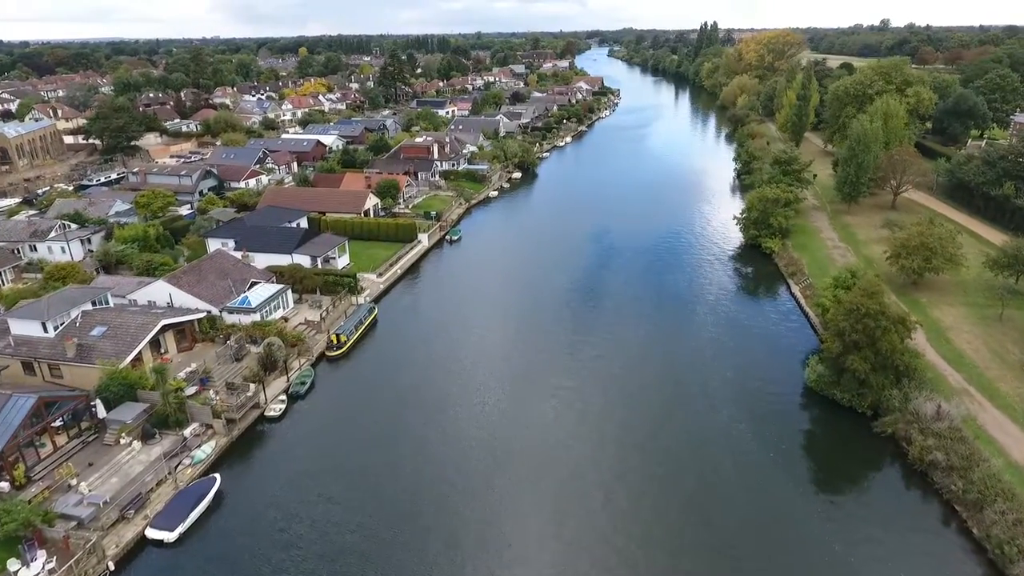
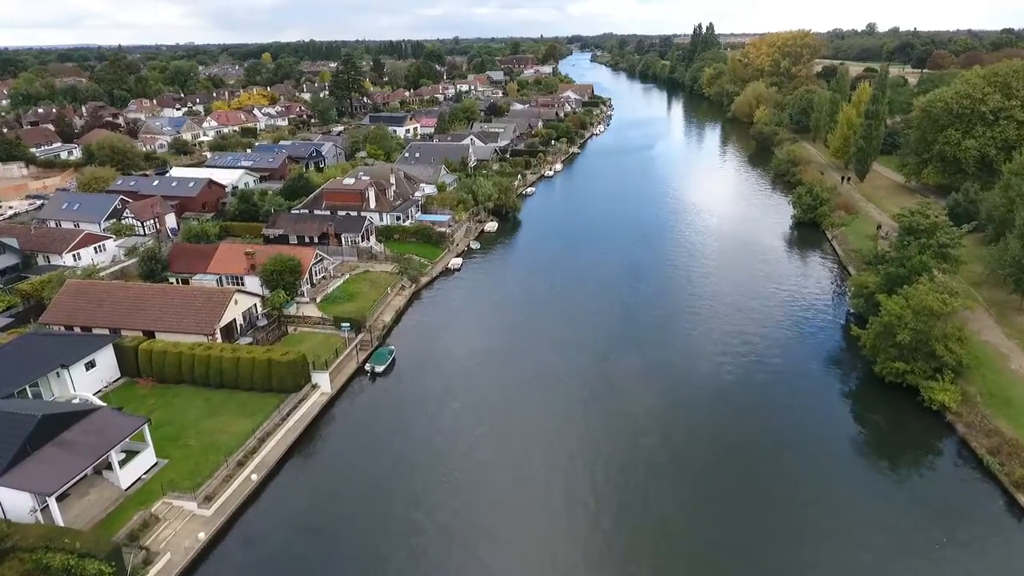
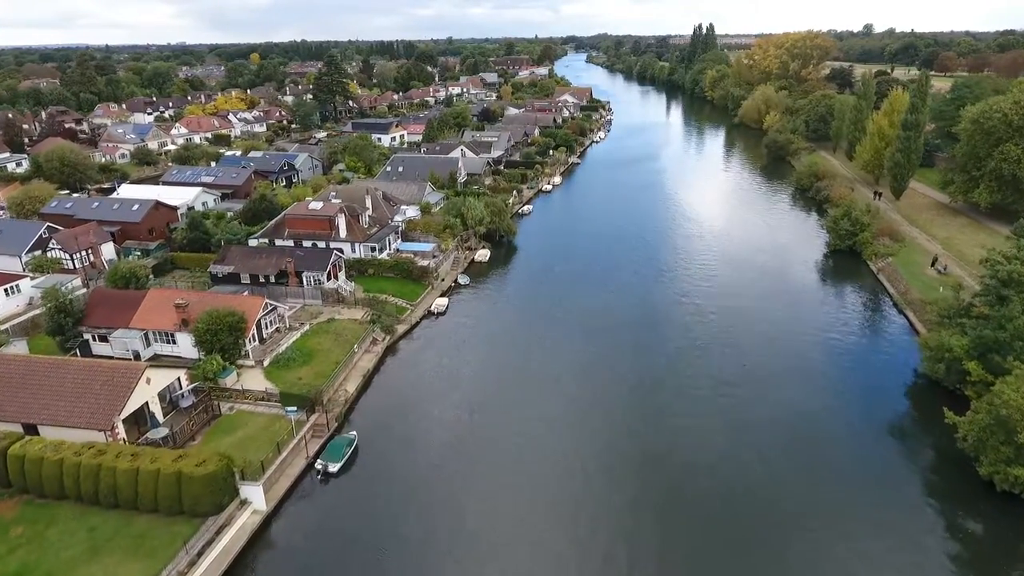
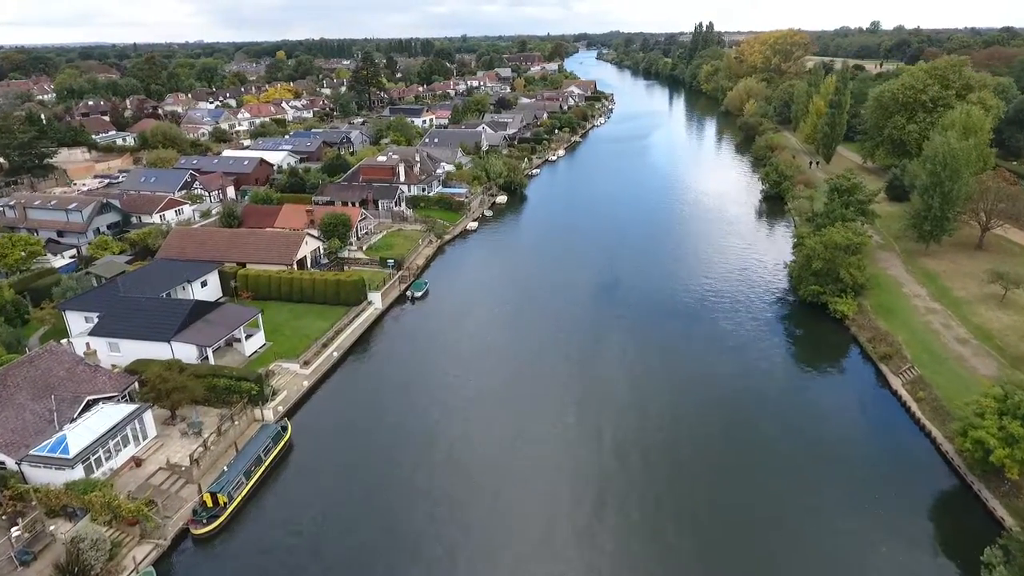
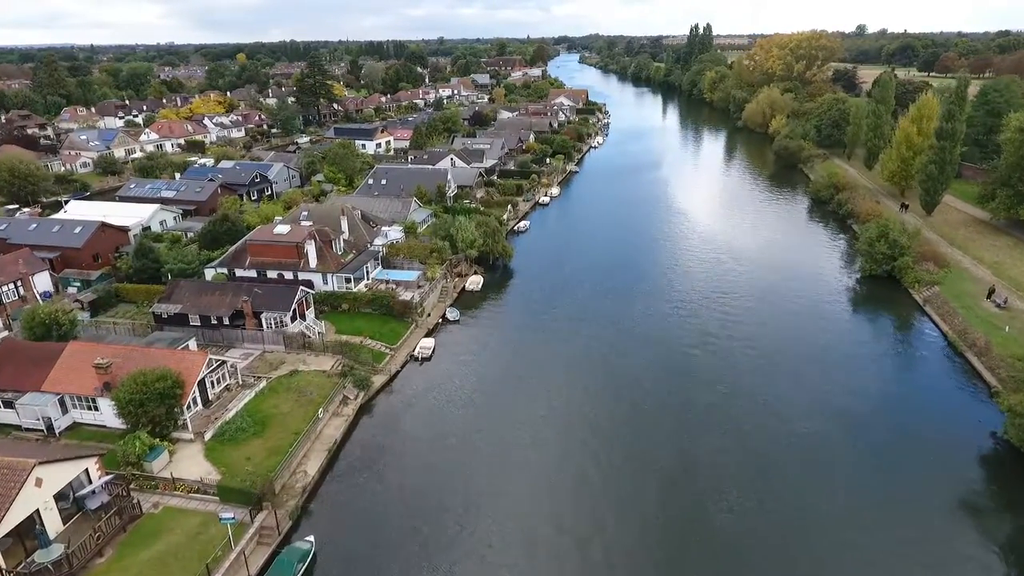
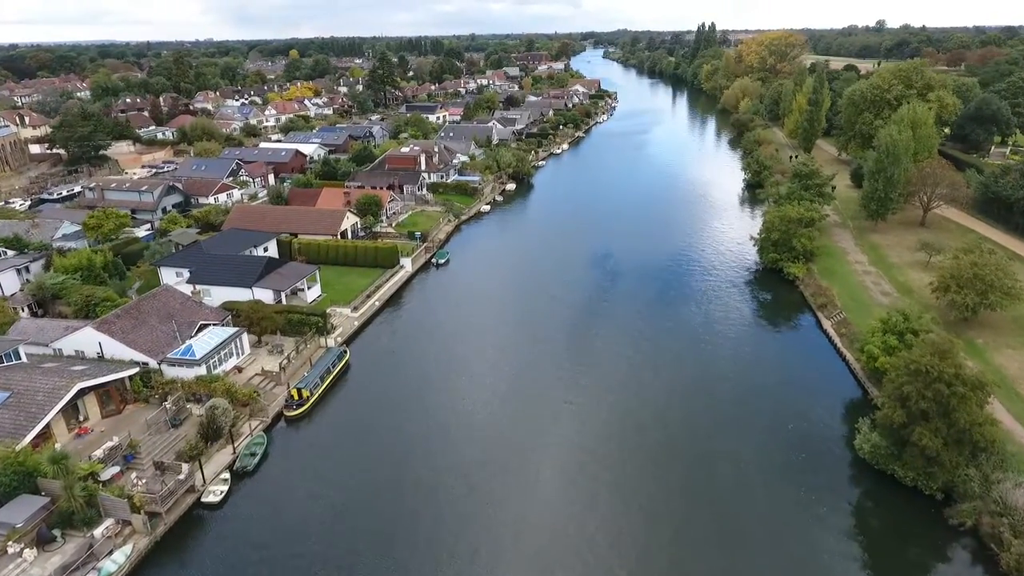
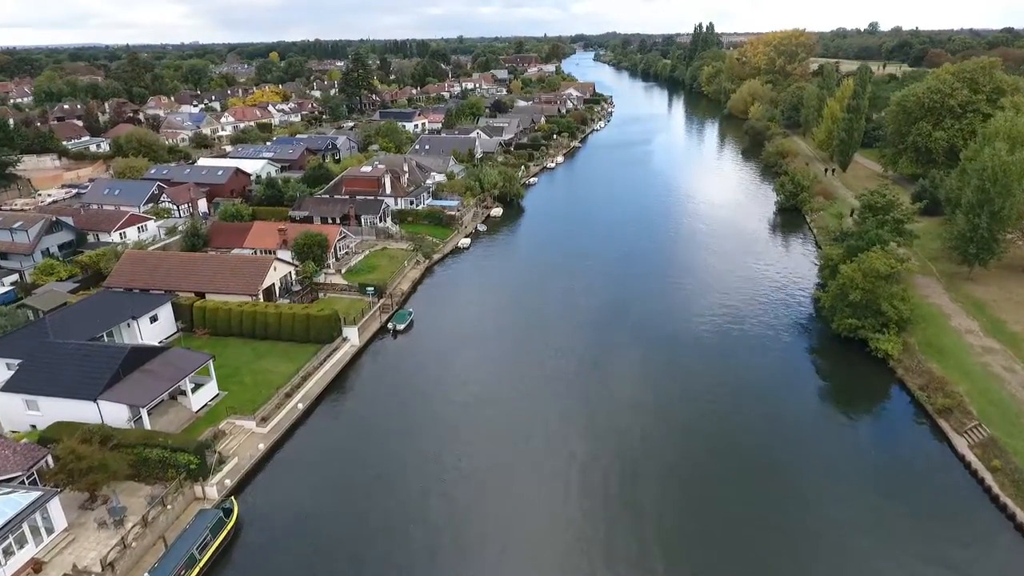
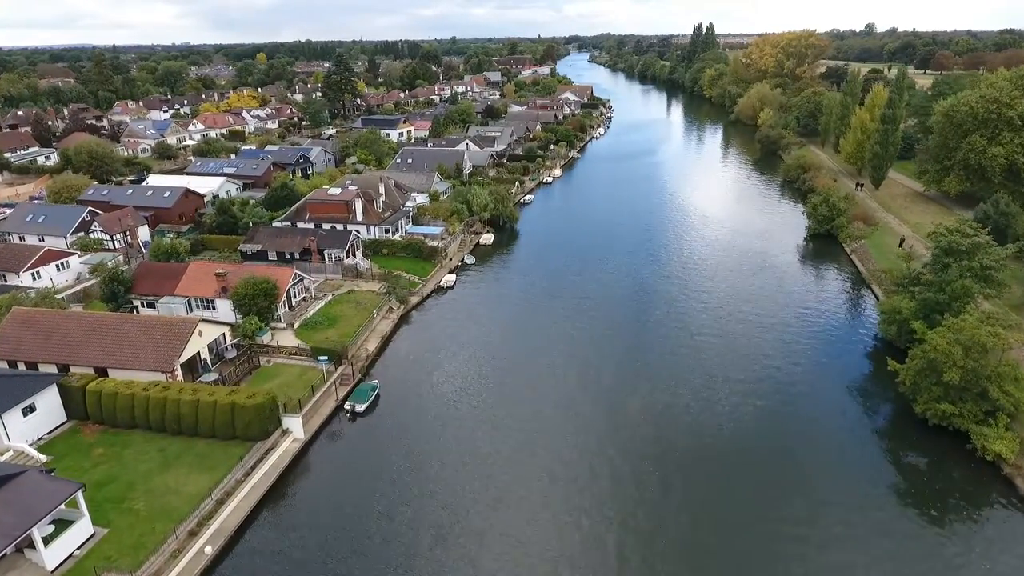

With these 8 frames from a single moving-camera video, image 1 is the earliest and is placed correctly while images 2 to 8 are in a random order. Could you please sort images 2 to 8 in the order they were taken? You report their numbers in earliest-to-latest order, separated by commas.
6, 4, 7, 2, 8, 3, 5
